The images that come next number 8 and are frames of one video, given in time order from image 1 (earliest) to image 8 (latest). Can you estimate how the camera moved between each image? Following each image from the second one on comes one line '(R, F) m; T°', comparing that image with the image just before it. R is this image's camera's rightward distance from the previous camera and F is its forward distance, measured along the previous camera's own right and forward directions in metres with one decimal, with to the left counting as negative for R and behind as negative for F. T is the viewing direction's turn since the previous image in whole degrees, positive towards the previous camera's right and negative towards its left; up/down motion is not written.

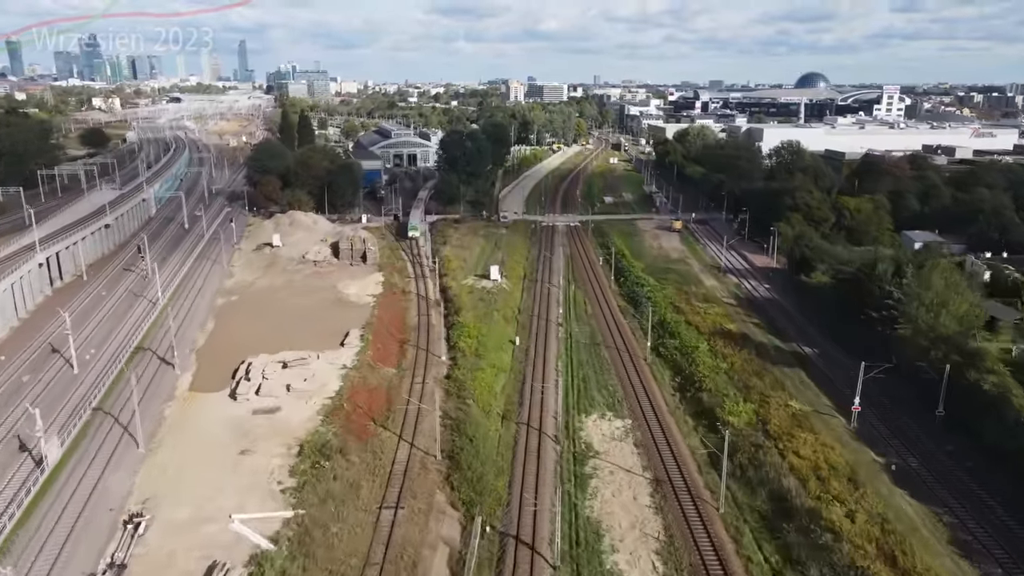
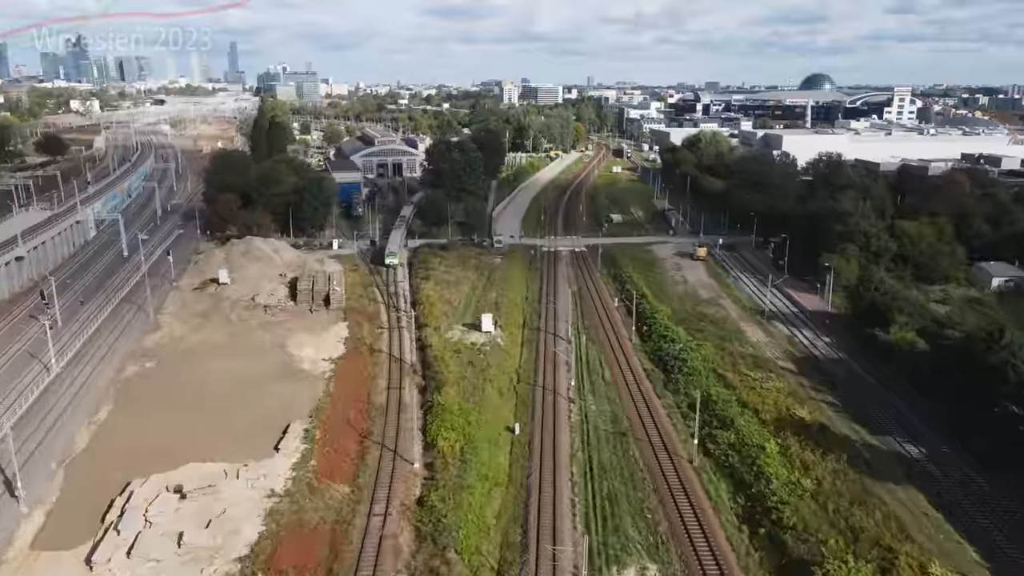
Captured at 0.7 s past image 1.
(-0.1, +4.9) m; 0°
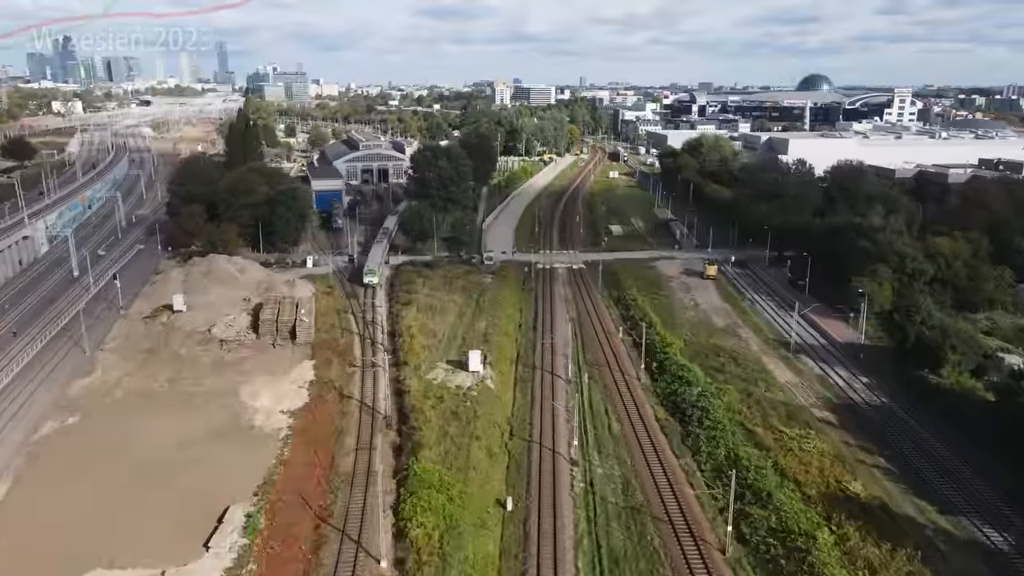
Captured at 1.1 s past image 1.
(0.0, +2.6) m; +1°
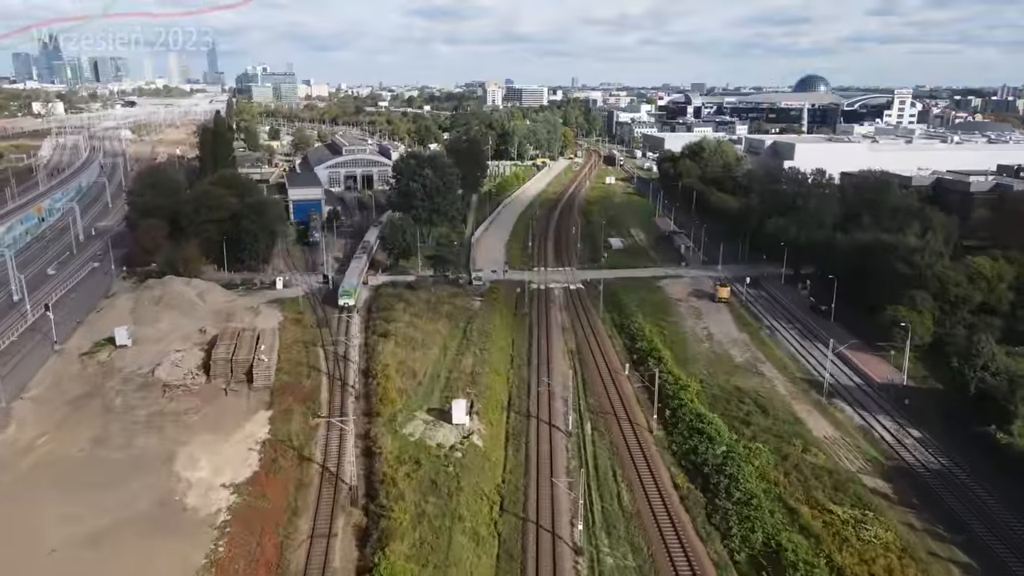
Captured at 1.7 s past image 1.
(0.0, +2.6) m; +1°
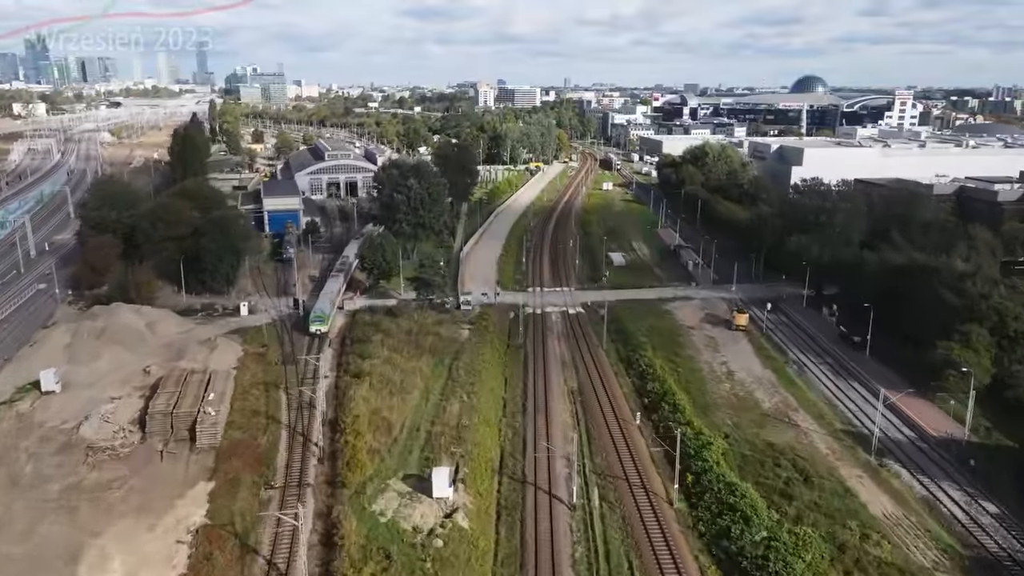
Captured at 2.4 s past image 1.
(0.0, +2.6) m; +1°
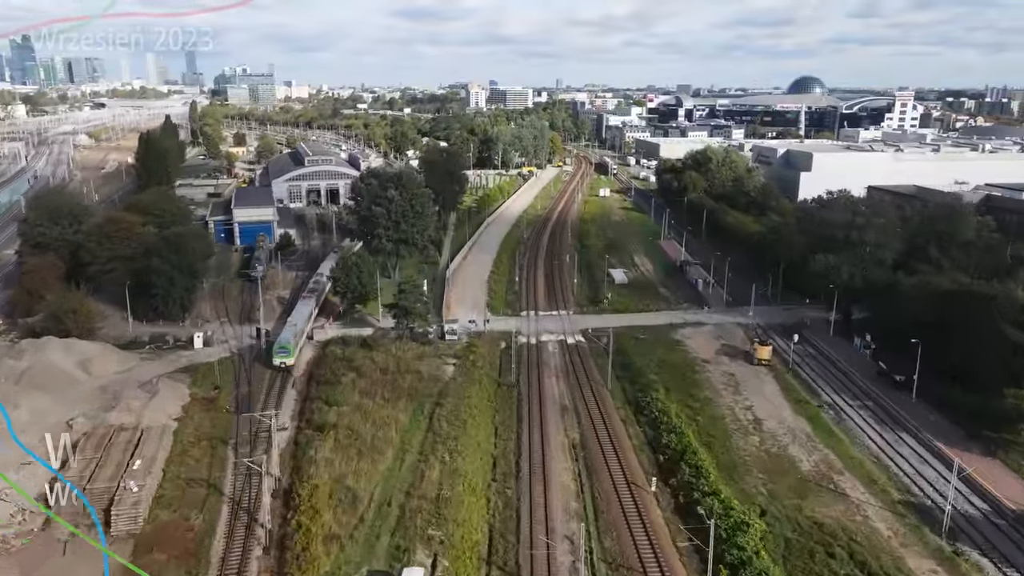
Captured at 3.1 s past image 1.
(0.0, +2.6) m; +1°
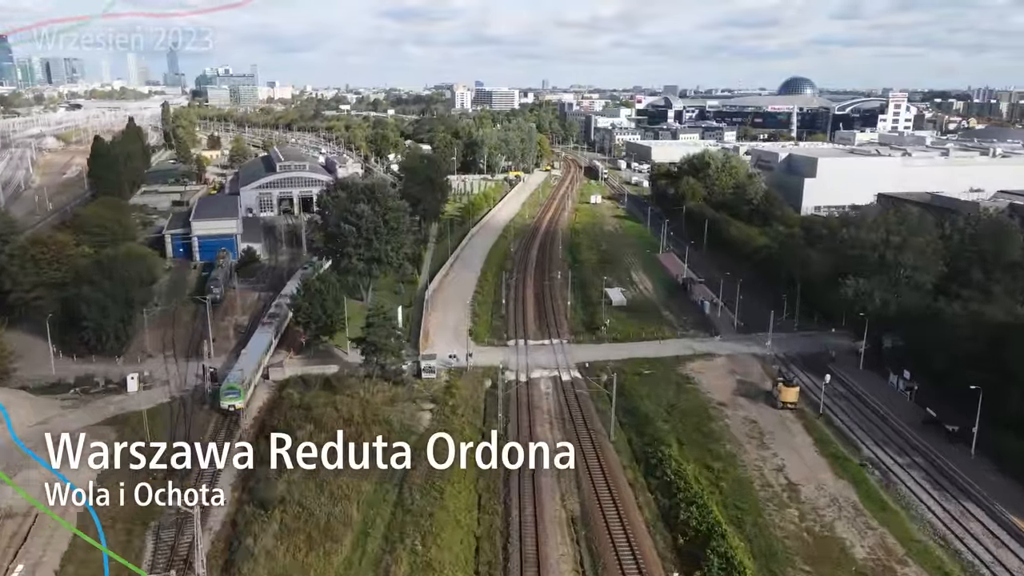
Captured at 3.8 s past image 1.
(0.0, +2.6) m; +1°
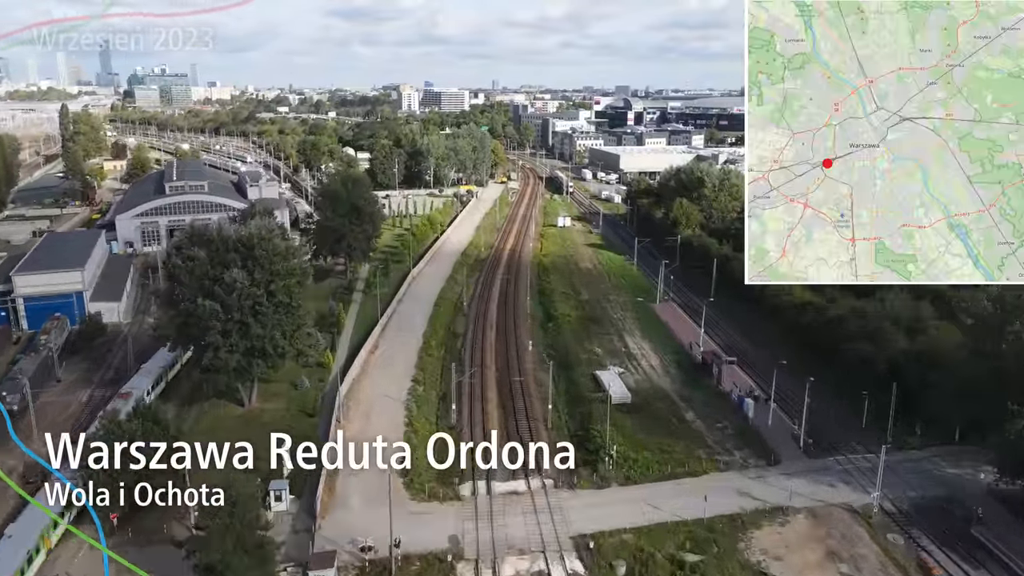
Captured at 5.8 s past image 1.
(0.0, +7.4) m; +4°
